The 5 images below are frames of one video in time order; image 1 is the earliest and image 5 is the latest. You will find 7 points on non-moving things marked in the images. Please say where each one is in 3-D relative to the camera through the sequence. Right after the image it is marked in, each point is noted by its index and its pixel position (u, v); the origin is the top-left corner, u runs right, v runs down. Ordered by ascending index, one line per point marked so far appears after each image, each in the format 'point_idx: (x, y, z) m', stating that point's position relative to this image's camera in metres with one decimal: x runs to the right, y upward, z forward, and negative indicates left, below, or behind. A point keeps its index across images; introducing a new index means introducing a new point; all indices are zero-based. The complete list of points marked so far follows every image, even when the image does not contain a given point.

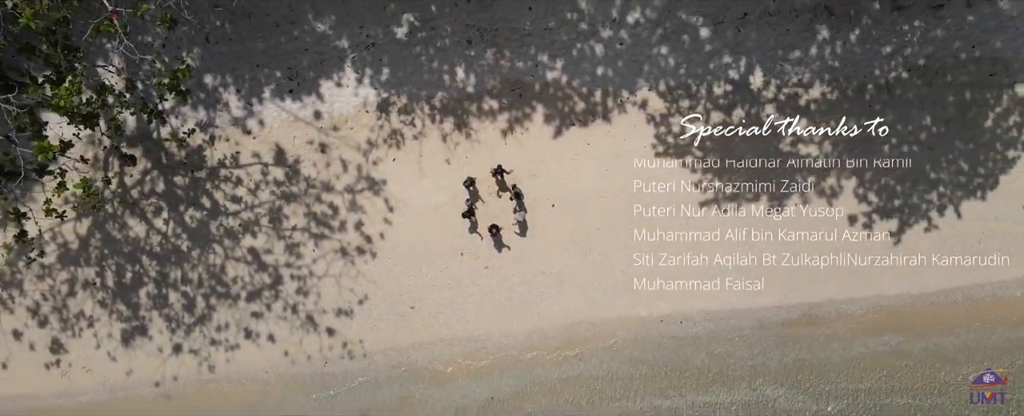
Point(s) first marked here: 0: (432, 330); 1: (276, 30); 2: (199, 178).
0: (-1.3, -2.0, +11.7) m
1: (-3.7, +2.8, +11.2) m
2: (-5.0, +0.5, +11.4) m
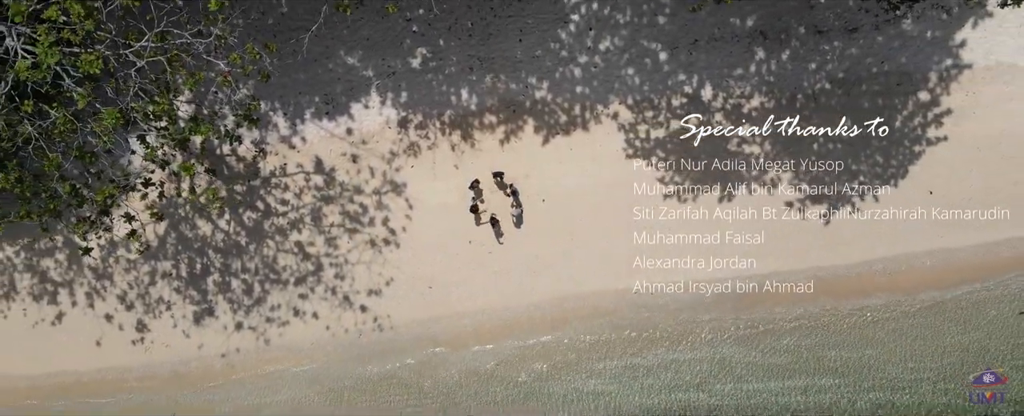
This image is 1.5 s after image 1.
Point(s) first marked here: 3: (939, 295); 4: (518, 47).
0: (-1.3, -1.9, +14.2) m
1: (-3.8, +2.8, +13.8) m
2: (-5.1, +0.4, +14.0) m
3: (+8.5, -1.7, +14.1) m
4: (+0.1, +3.1, +13.9) m
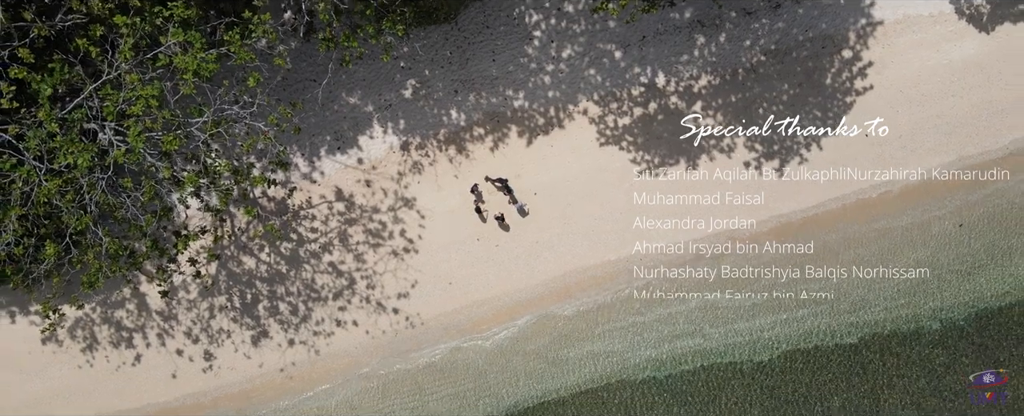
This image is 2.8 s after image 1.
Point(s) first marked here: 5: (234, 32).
0: (-1.1, -2.0, +16.4) m
1: (-4.3, +2.3, +16.0) m
2: (-5.1, -0.3, +16.2) m
3: (+8.6, -0.3, +16.3) m
4: (-0.4, +3.2, +16.0) m
5: (-4.4, +2.8, +11.6) m
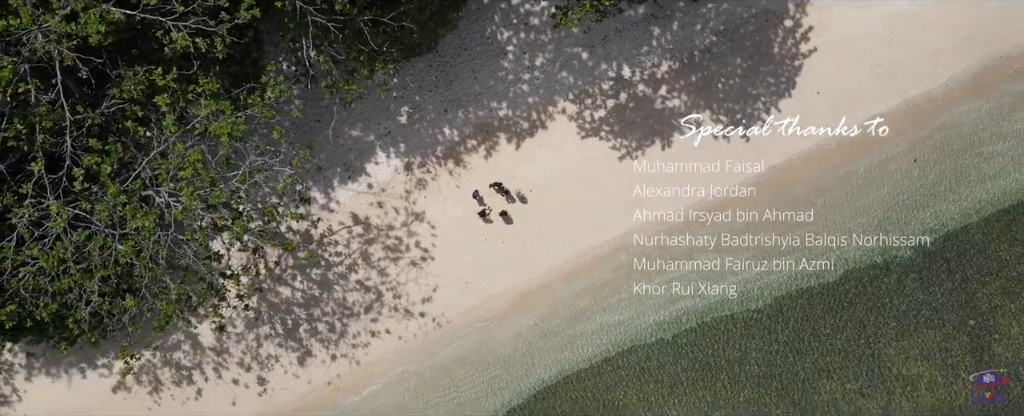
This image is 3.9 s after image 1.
0: (-0.7, -2.2, +18.2) m
1: (-4.6, +1.6, +17.8) m
2: (-5.0, -1.0, +18.0) m
3: (+8.5, +1.1, +18.0) m
4: (-0.9, +3.1, +17.8) m
5: (-4.8, +2.1, +13.4) m
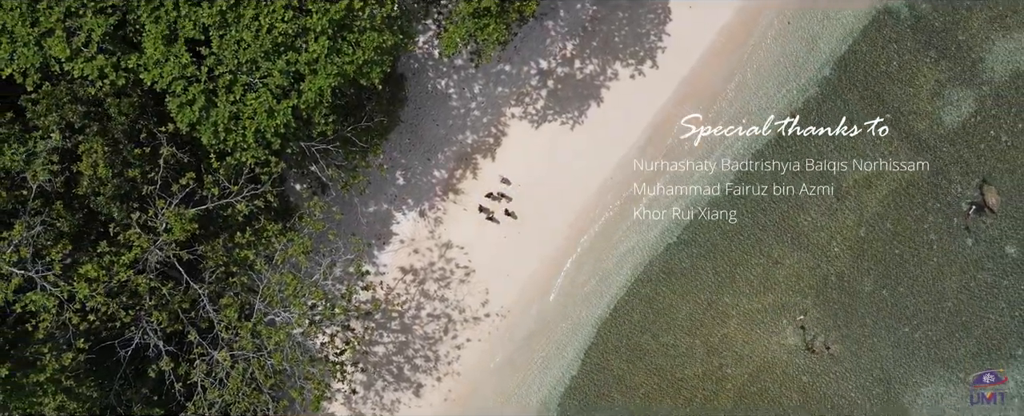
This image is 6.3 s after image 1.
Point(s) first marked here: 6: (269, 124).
0: (+0.3, -2.1, +22.4) m
1: (-4.8, -0.6, +22.1) m
2: (-4.0, -3.1, +22.3) m
3: (+7.1, +5.0, +22.1) m
4: (-2.2, +2.5, +22.0) m
5: (-5.3, -0.3, +17.7) m
6: (-5.5, +1.9, +16.2) m
